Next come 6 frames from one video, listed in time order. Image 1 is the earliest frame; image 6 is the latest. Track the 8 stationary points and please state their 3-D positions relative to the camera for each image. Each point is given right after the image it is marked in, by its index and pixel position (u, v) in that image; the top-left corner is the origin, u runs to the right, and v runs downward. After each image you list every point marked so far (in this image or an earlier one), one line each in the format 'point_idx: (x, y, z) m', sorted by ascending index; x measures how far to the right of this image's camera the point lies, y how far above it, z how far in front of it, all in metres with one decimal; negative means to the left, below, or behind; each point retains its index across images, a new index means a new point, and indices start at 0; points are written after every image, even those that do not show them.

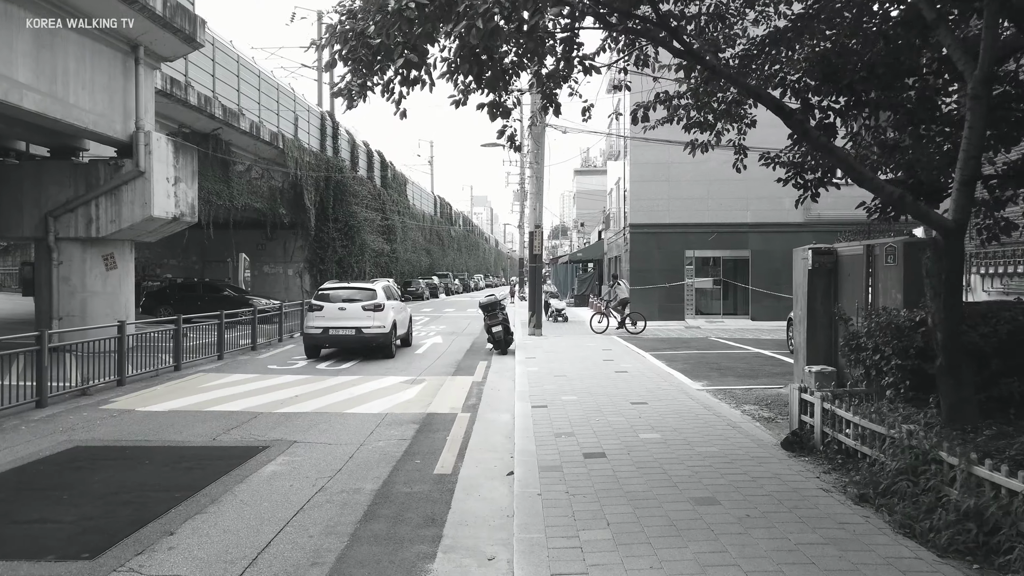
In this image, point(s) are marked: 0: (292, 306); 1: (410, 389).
0: (-5.5, -0.5, +18.5) m
1: (-1.4, -1.4, +10.2) m
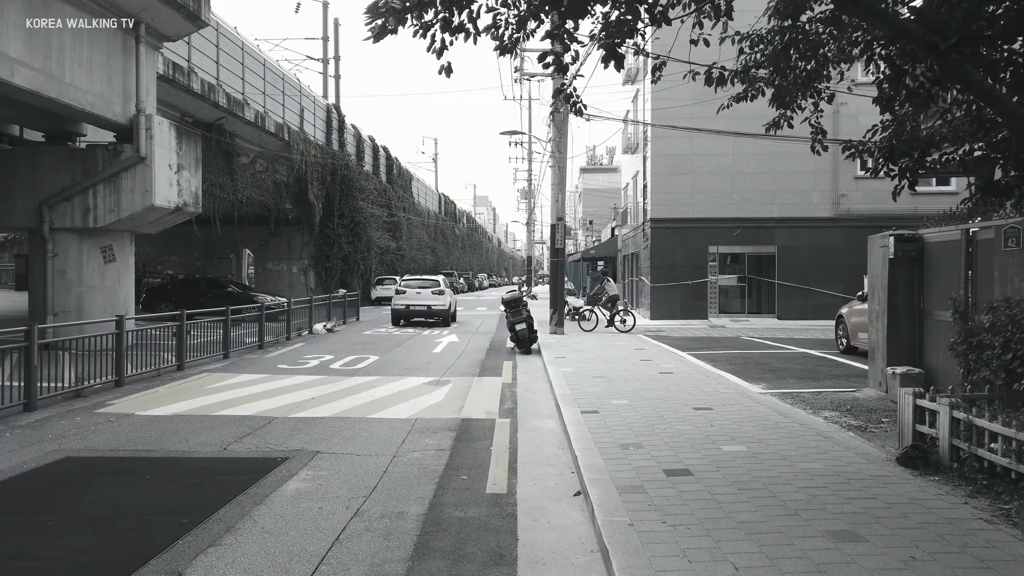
0: (-5.0, -0.4, +17.6) m
1: (-0.9, -1.3, +9.3) m
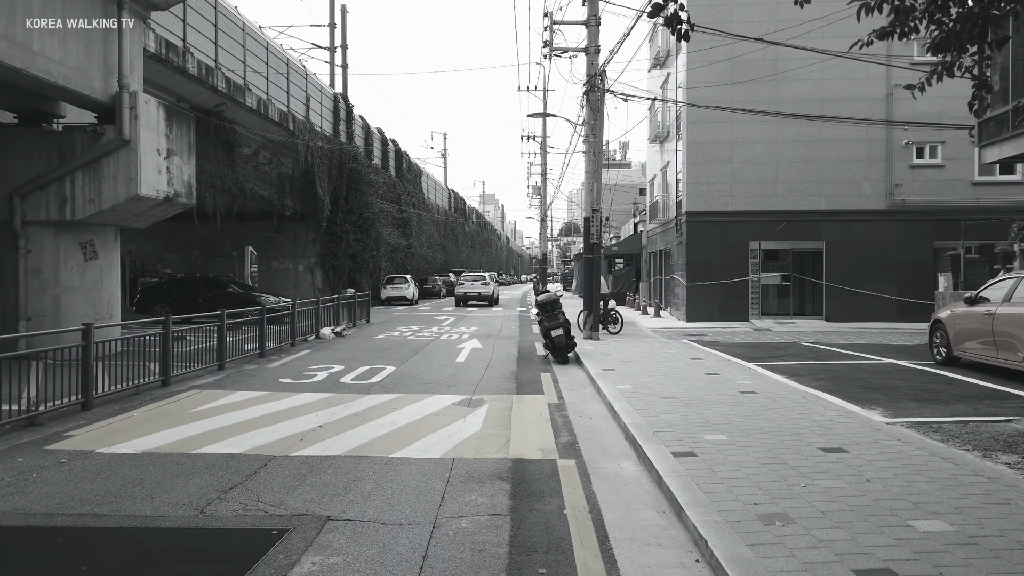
0: (-4.4, -0.4, +16.0) m
1: (-0.4, -1.3, +7.6) m
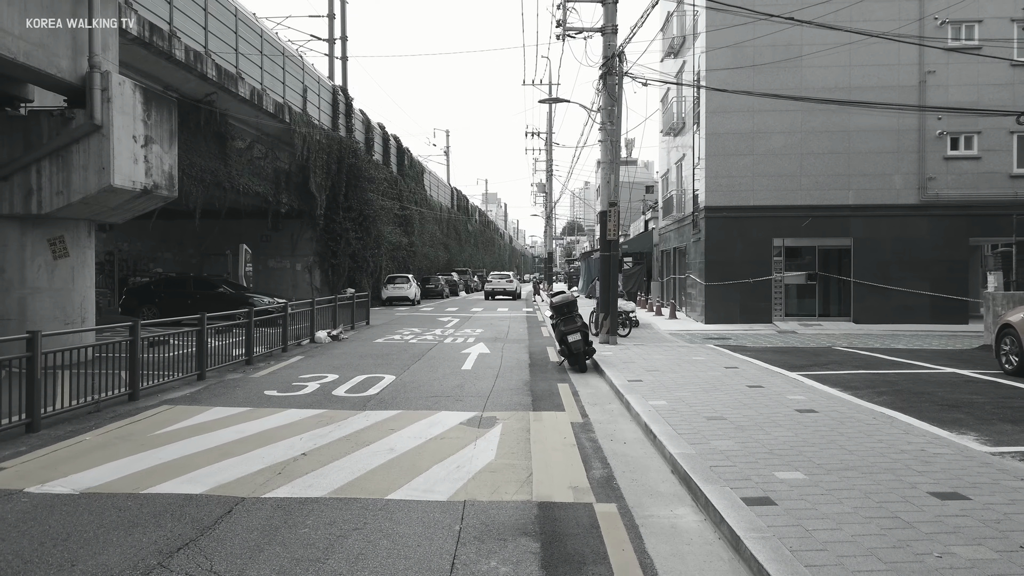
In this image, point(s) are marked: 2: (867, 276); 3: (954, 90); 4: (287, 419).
0: (-4.3, -0.4, +14.9) m
1: (-0.3, -1.3, +6.5) m
2: (+8.8, +0.3, +18.3) m
3: (+10.7, +4.8, +17.9) m
4: (-2.3, -1.3, +7.5) m
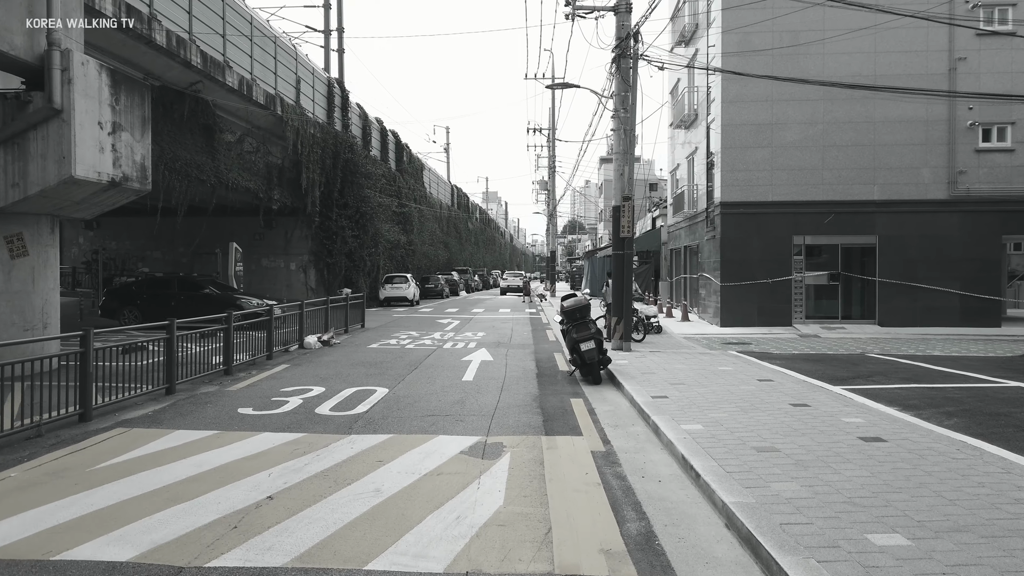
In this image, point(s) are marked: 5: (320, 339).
0: (-4.2, -0.4, +13.8) m
1: (-0.2, -1.4, +5.4) m
2: (+8.8, +0.3, +17.3) m
3: (+10.8, +4.8, +16.8) m
4: (-2.2, -1.4, +6.4) m
5: (-3.9, -1.0, +15.0) m
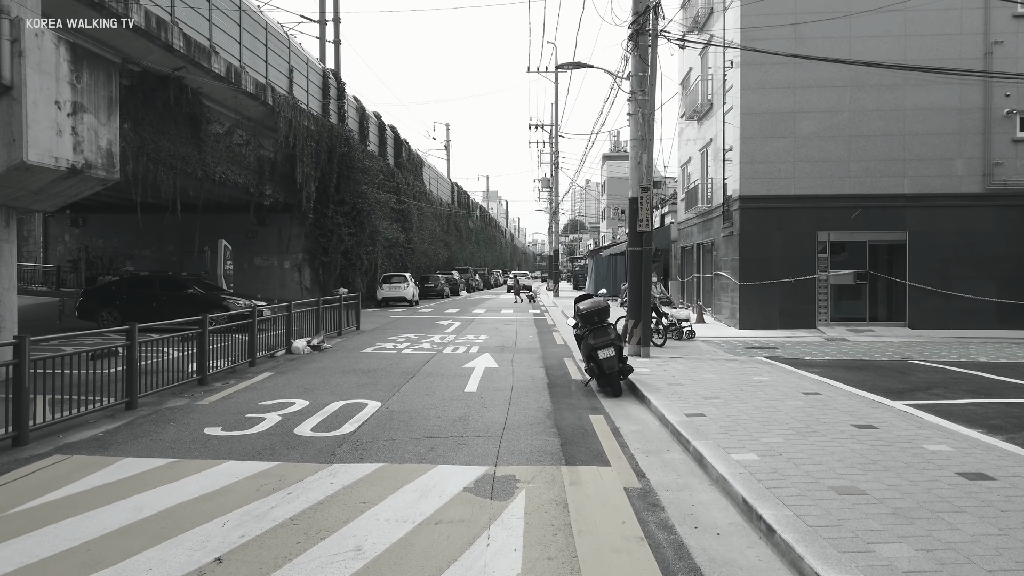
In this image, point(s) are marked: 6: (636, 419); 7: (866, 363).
0: (-4.1, -0.4, +12.7) m
1: (-0.1, -1.4, +4.3) m
2: (+9.0, +0.3, +16.1) m
3: (+10.9, +4.8, +15.7) m
4: (-2.1, -1.4, +5.3) m
5: (-3.8, -1.0, +13.9) m
6: (+1.2, -1.3, +7.1) m
7: (+5.0, -1.1, +10.5) m
